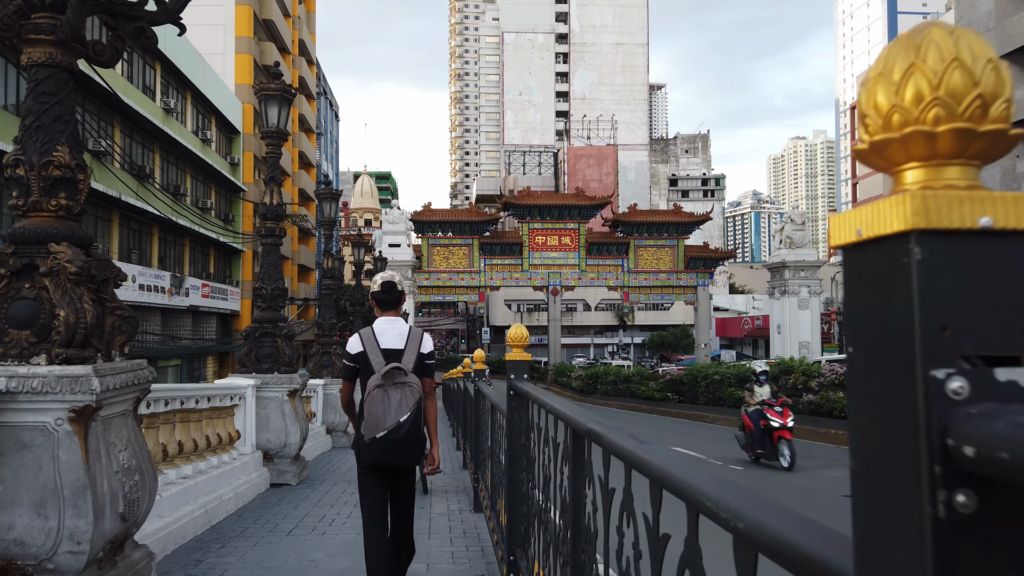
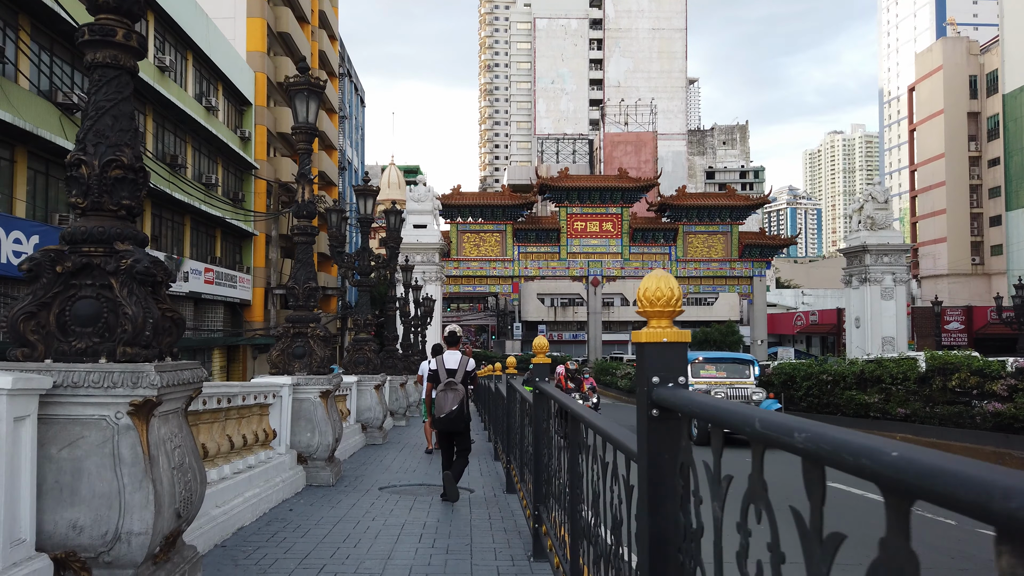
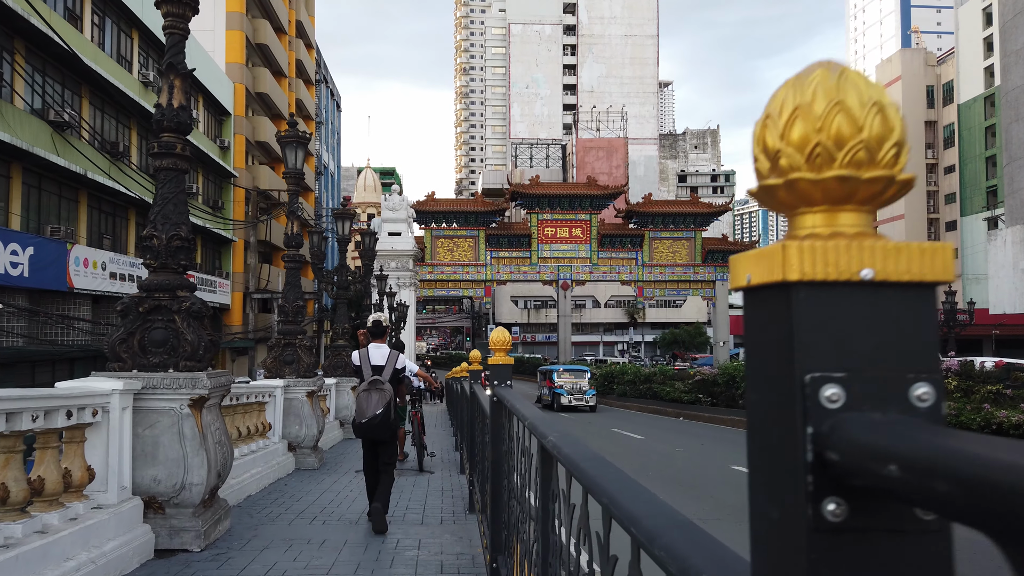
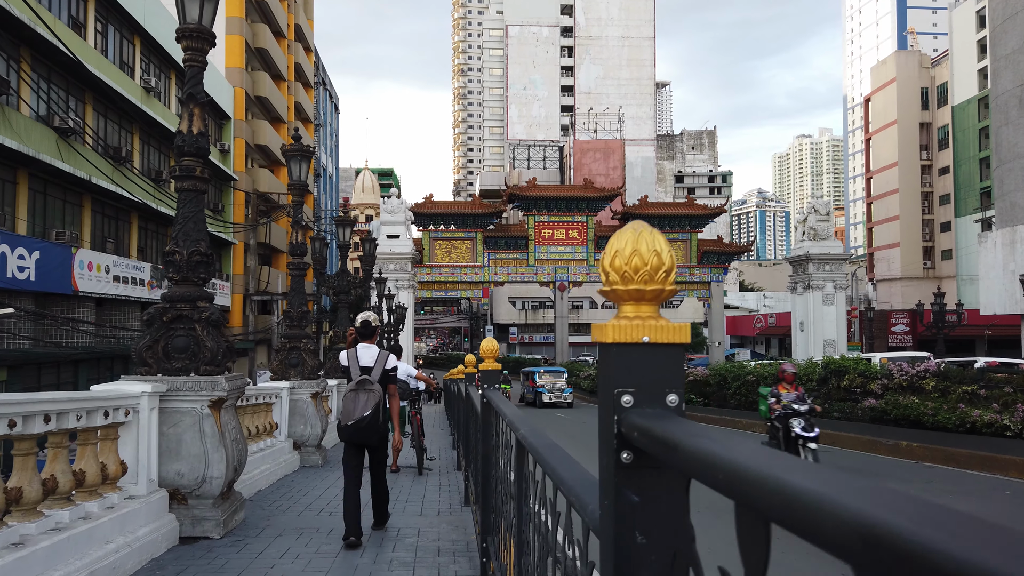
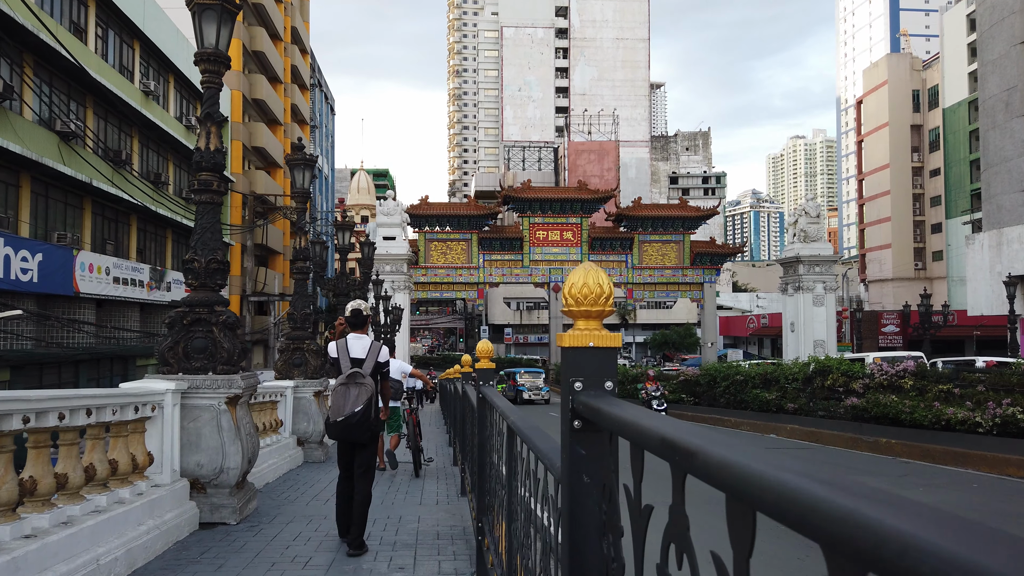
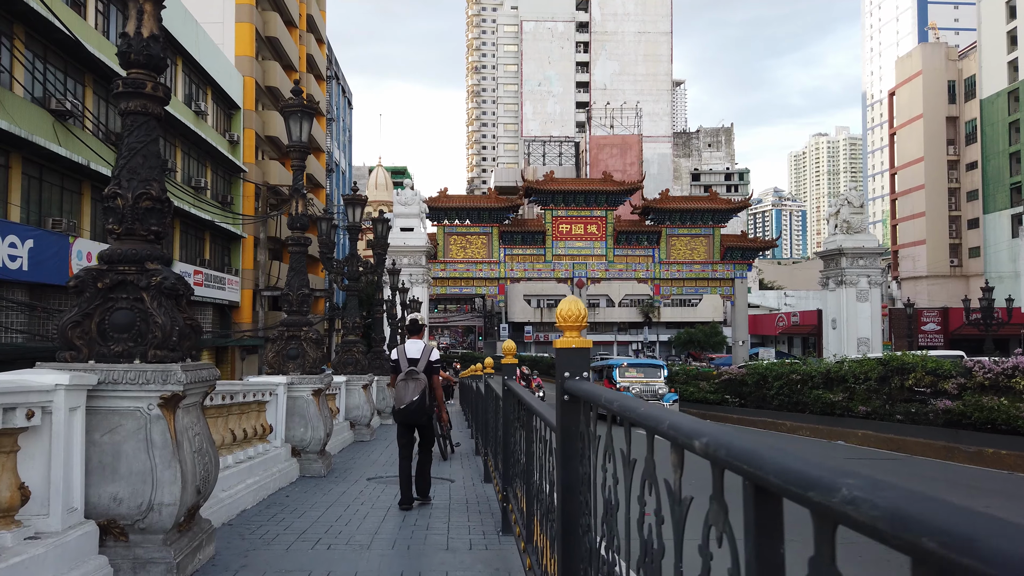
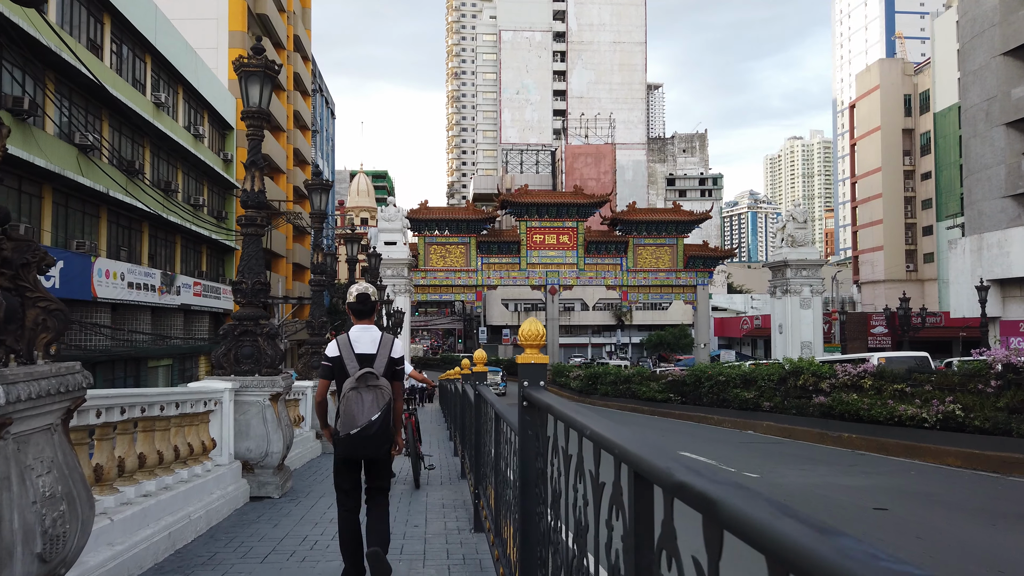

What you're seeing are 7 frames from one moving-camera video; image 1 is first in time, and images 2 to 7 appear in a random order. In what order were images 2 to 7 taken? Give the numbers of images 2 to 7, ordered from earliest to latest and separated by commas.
7, 5, 4, 3, 6, 2
